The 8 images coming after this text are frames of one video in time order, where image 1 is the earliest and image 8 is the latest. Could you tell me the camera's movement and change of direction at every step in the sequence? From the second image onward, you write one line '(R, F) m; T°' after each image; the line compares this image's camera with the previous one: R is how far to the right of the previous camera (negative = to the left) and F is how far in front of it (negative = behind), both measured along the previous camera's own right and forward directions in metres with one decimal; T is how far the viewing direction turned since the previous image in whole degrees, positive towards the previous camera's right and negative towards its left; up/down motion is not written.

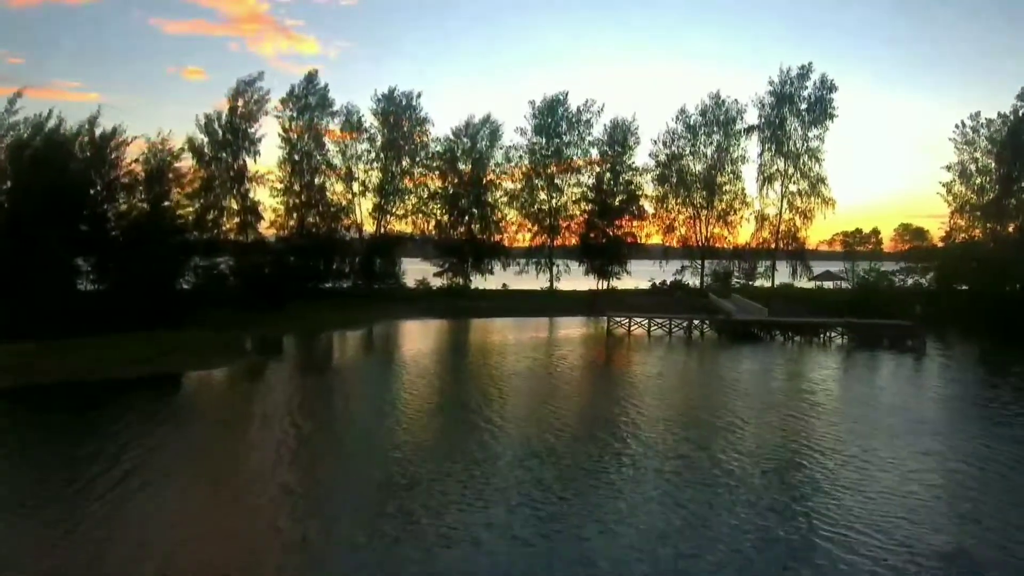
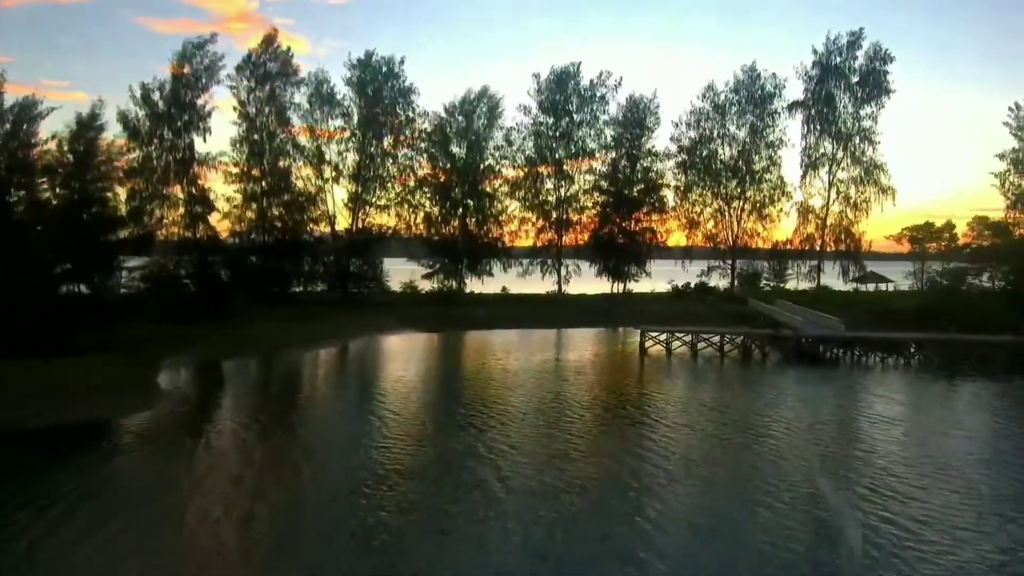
(-0.9, +8.9) m; +1°
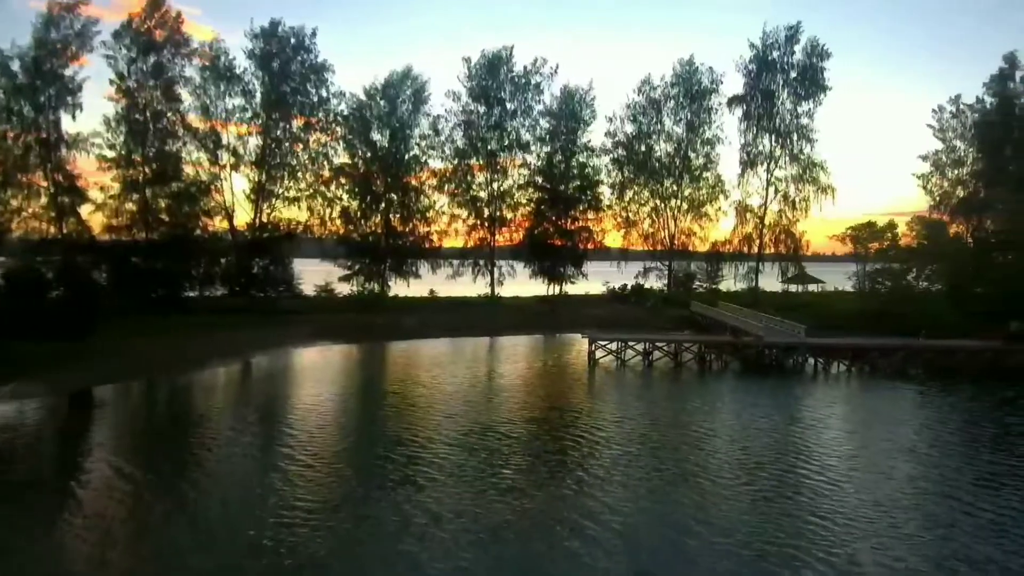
(-0.5, +4.2) m; +7°
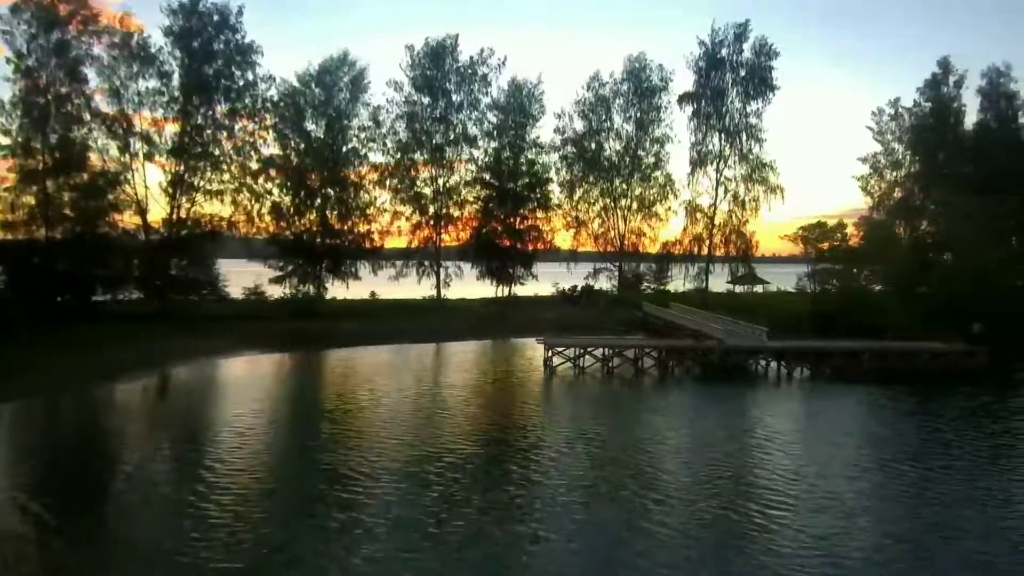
(-0.3, +2.2) m; +5°
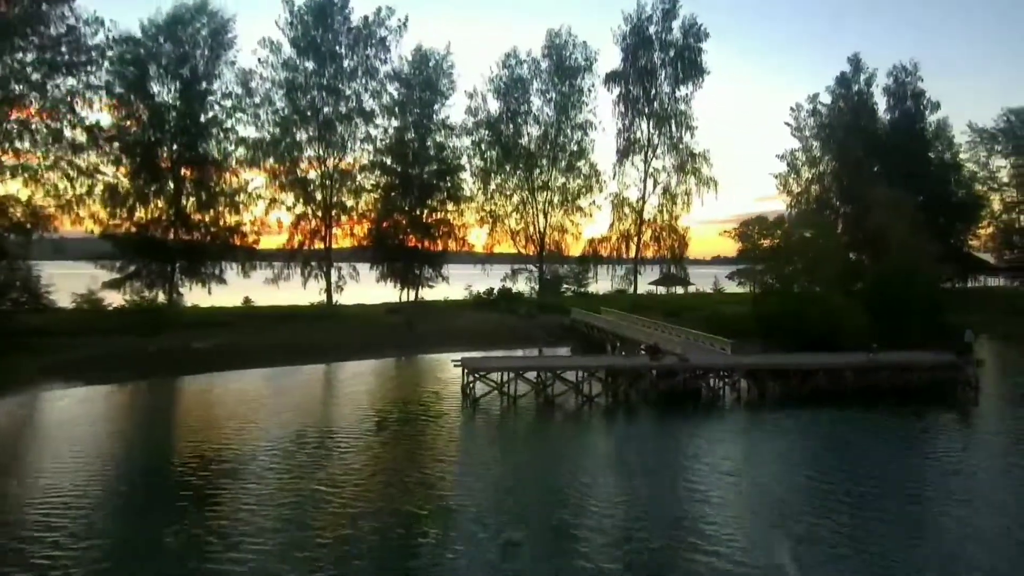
(-0.1, +6.4) m; +8°
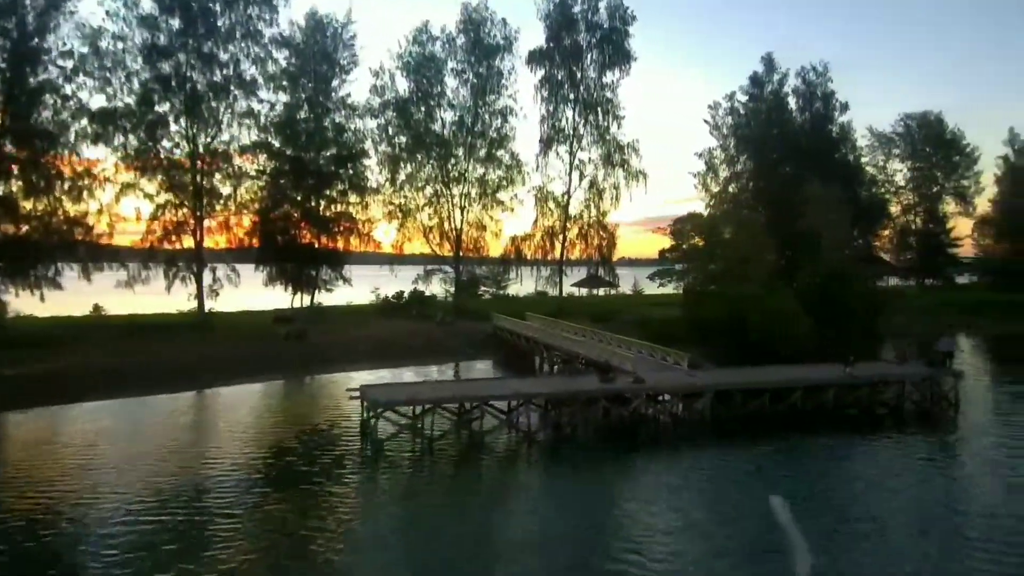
(-0.1, +4.6) m; +8°
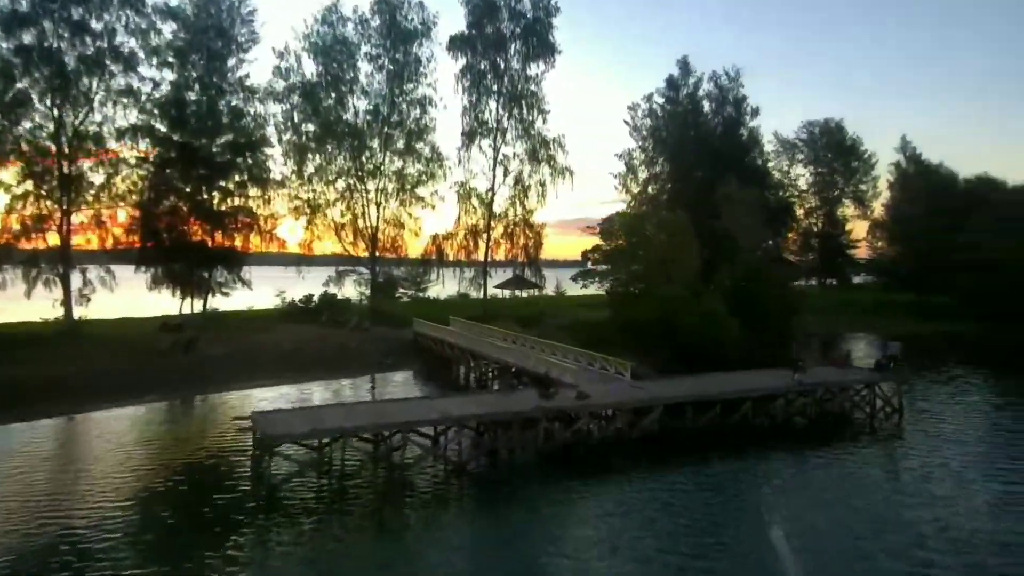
(-0.2, +2.3) m; +8°
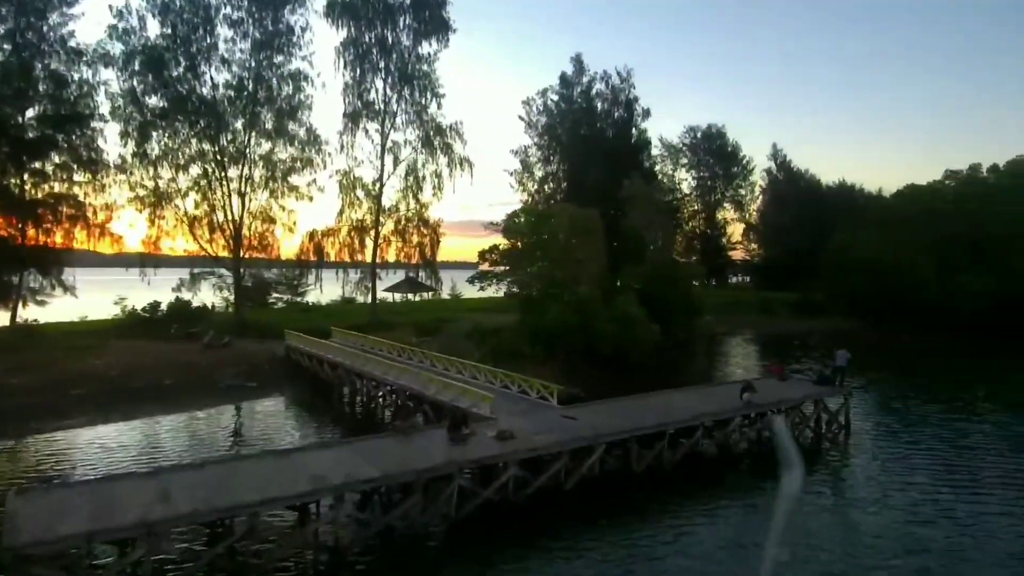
(-0.2, +3.8) m; +10°
